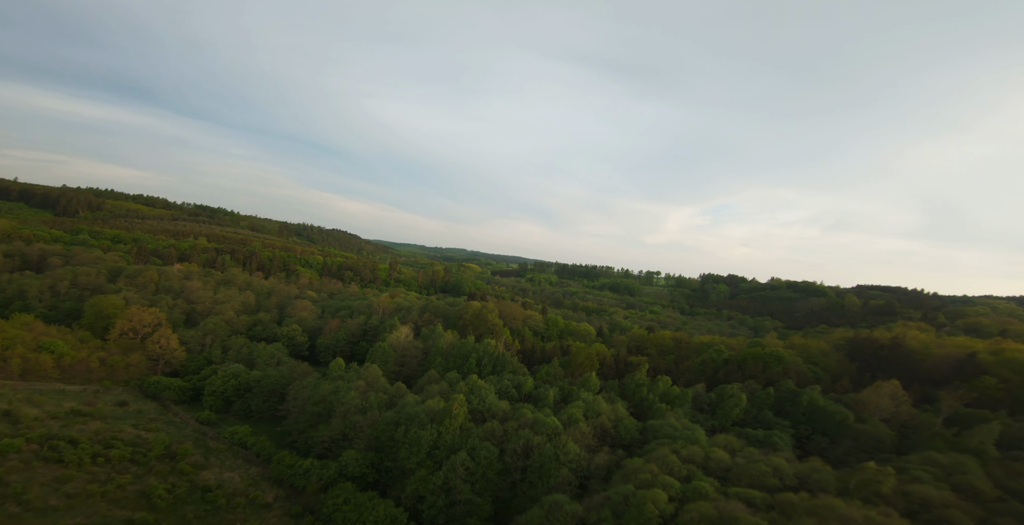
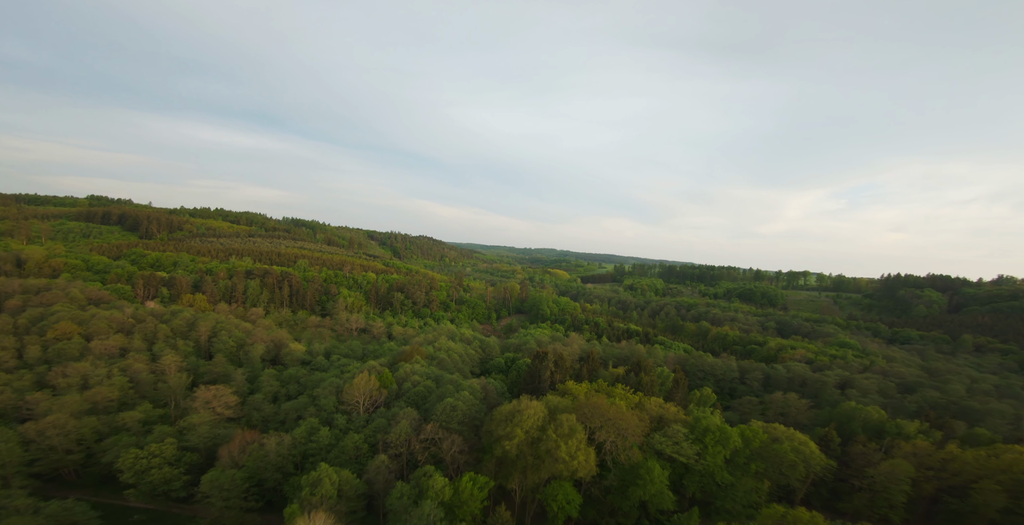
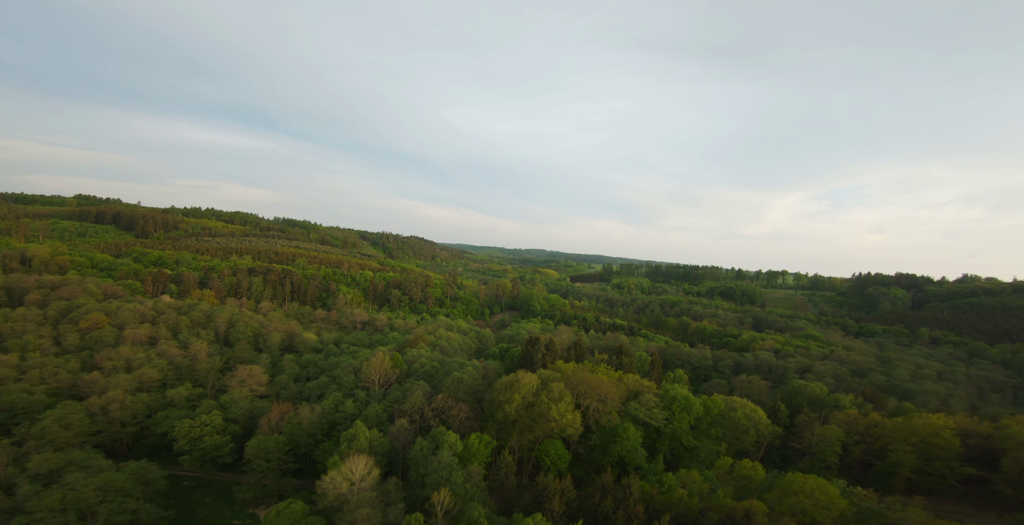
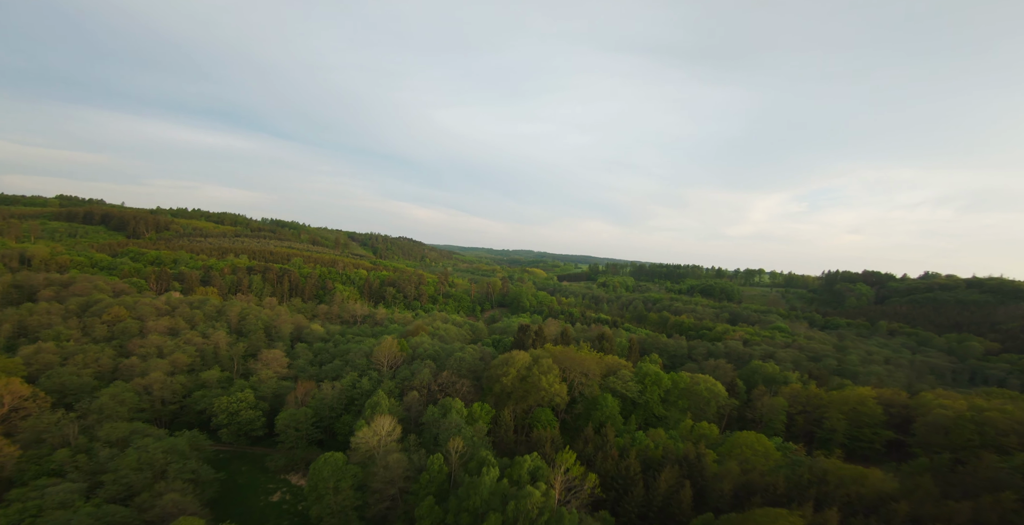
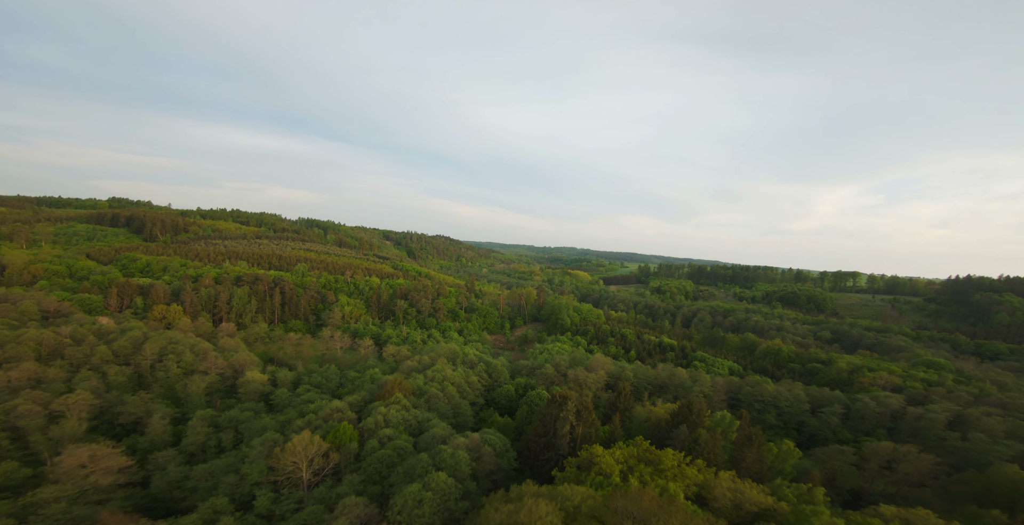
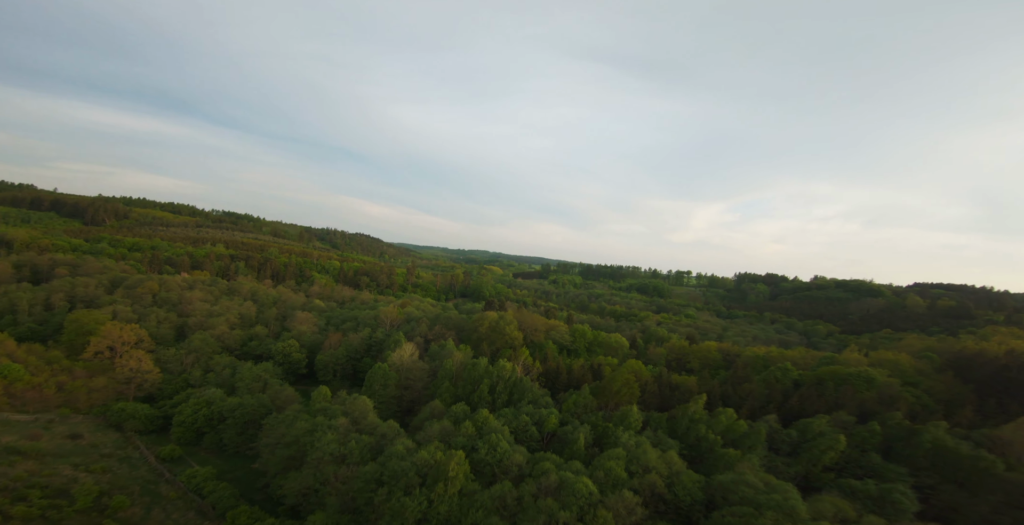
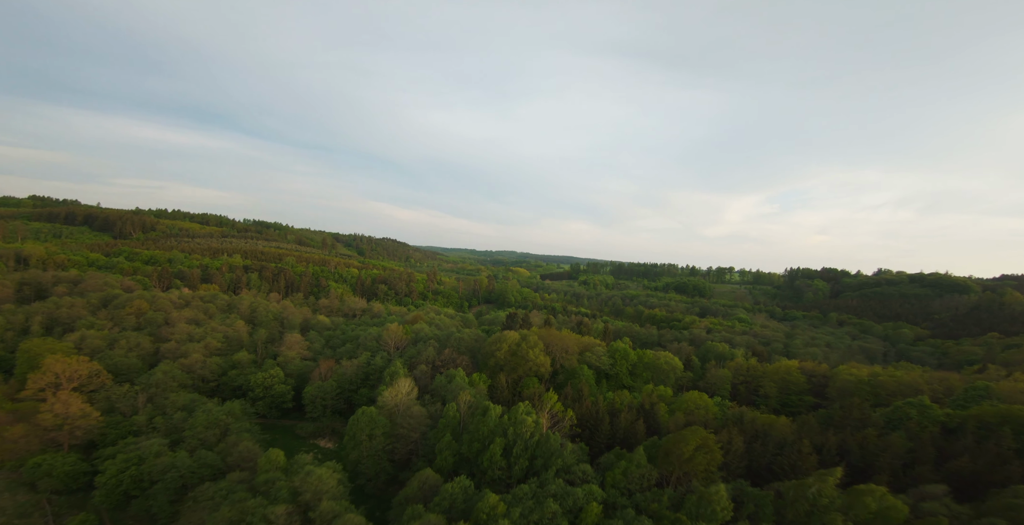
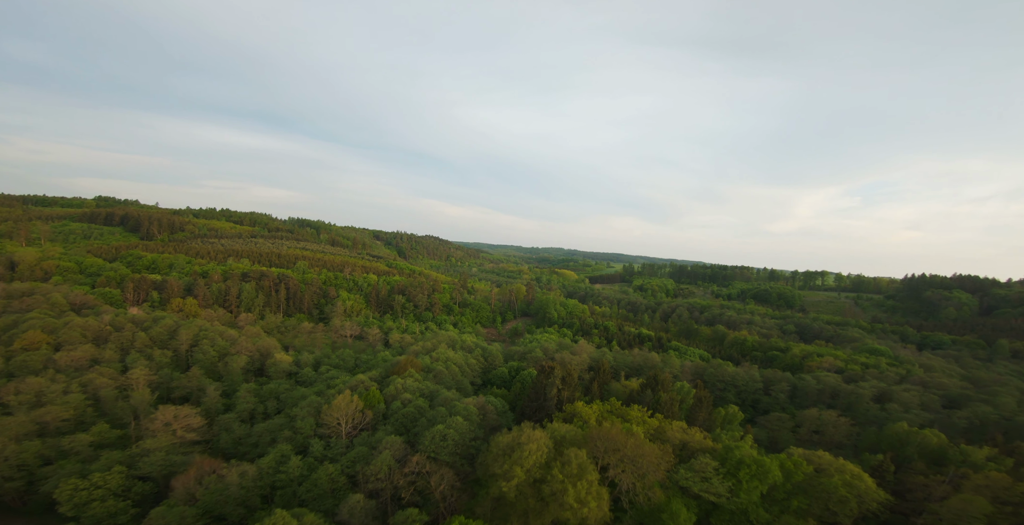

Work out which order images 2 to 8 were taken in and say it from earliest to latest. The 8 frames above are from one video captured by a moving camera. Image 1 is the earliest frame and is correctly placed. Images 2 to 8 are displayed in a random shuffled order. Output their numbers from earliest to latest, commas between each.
6, 7, 4, 3, 2, 8, 5
